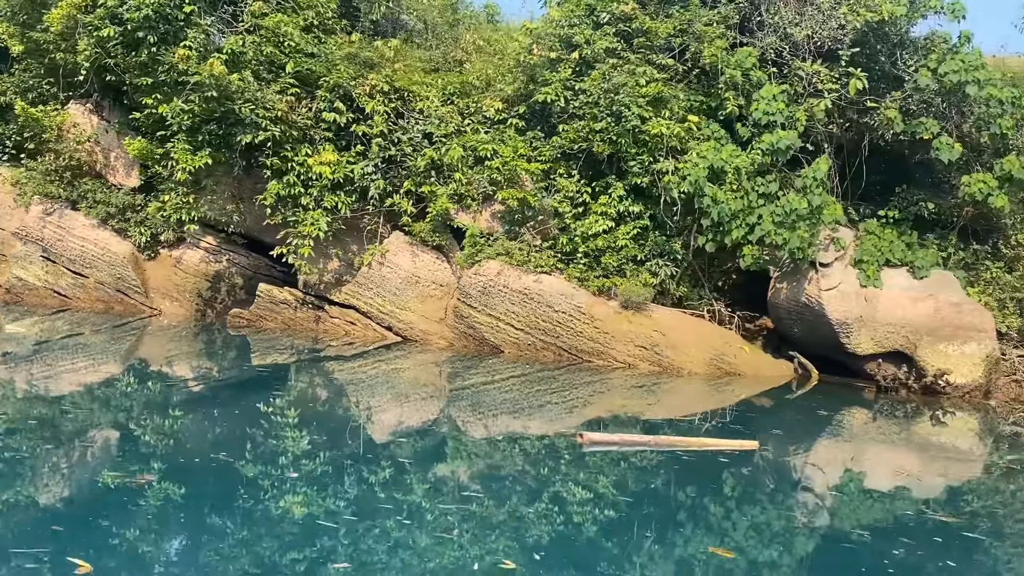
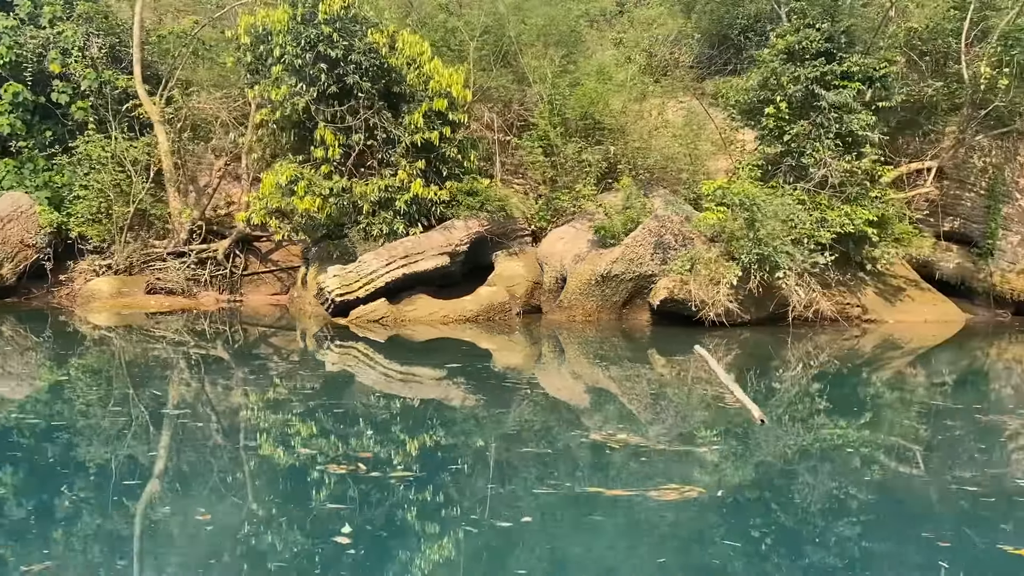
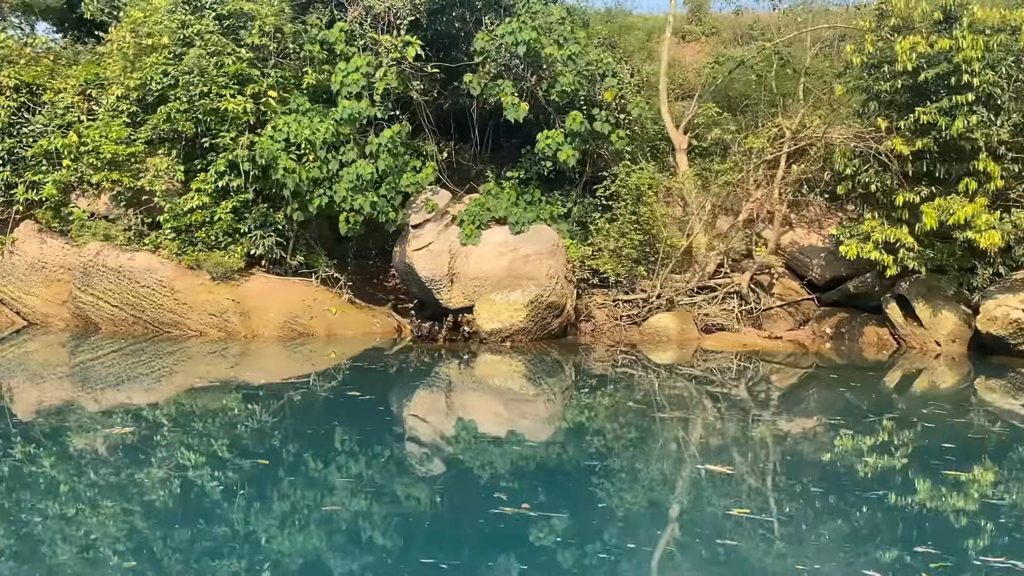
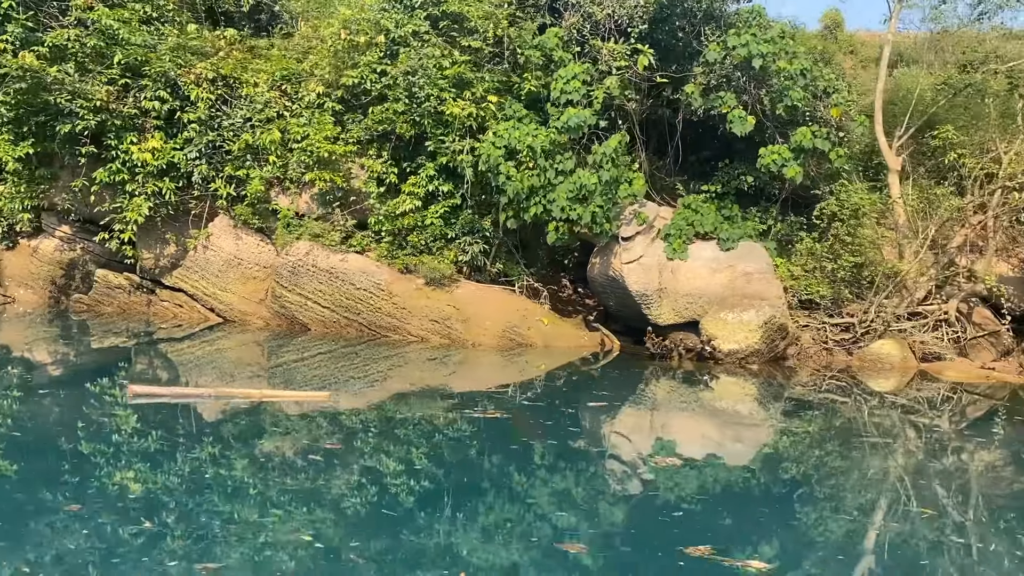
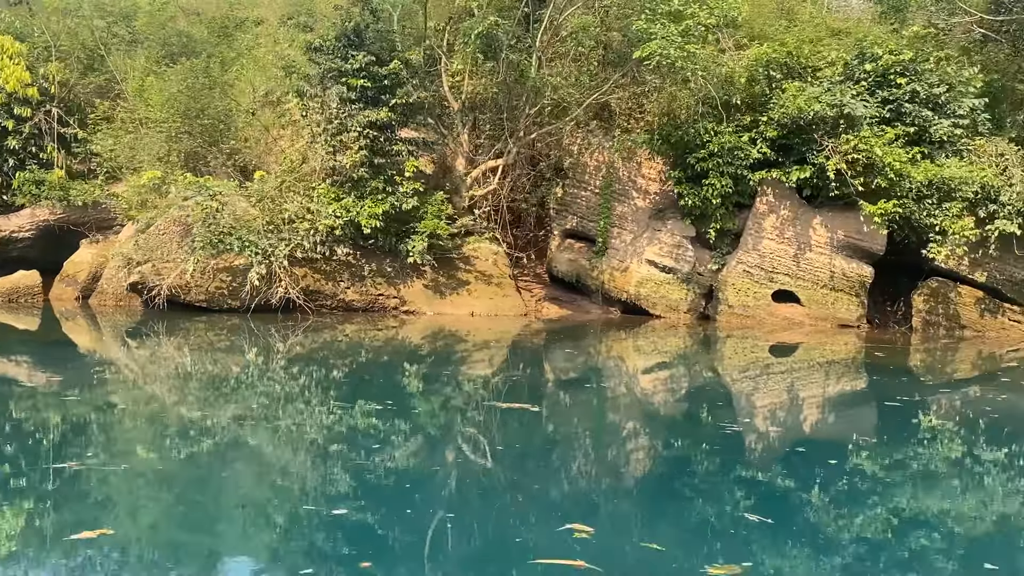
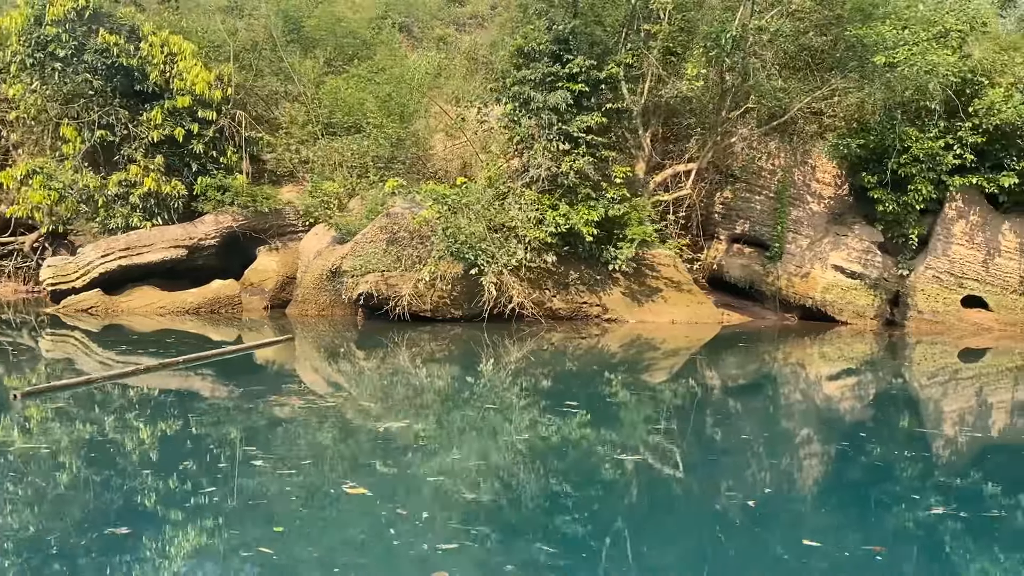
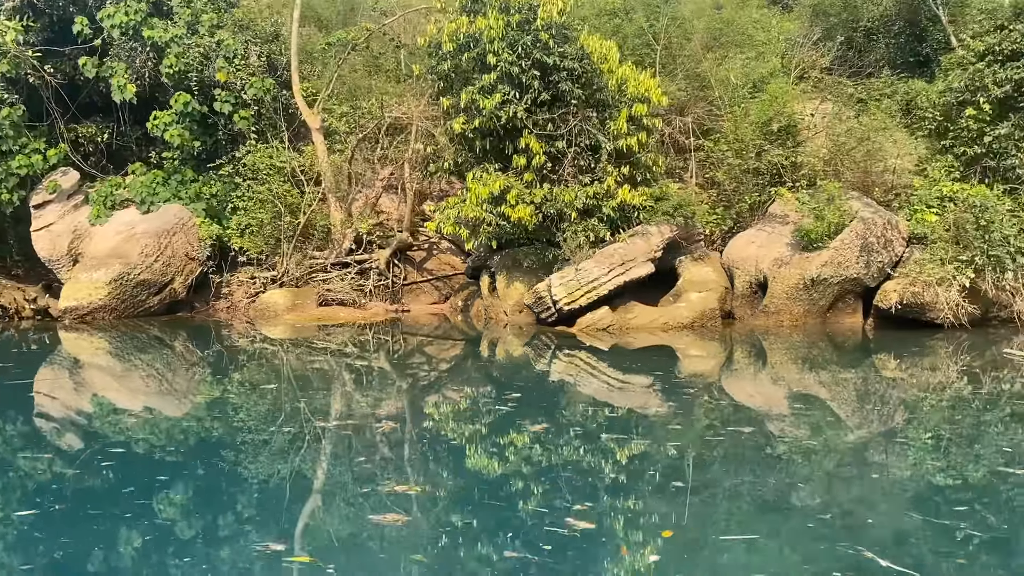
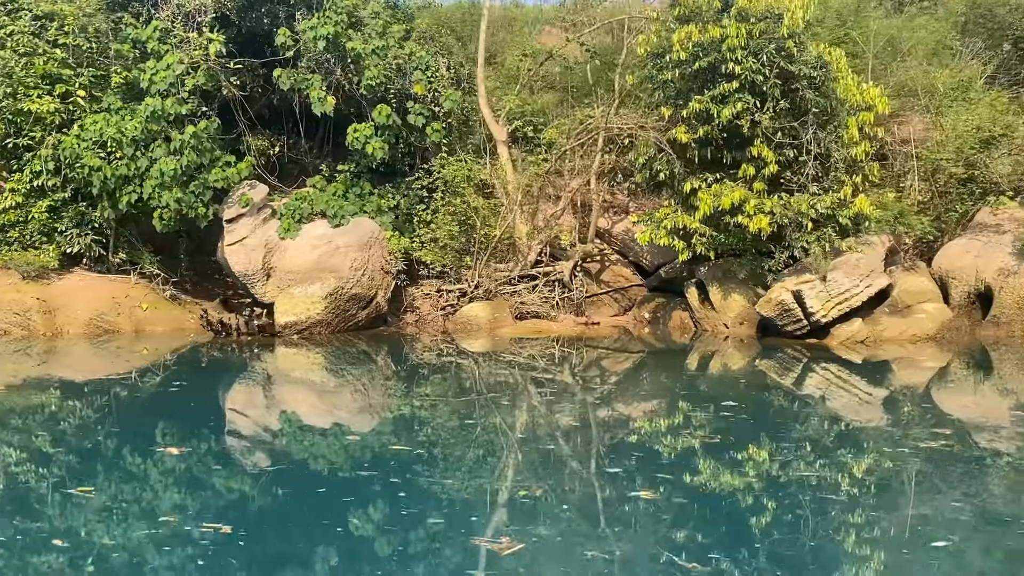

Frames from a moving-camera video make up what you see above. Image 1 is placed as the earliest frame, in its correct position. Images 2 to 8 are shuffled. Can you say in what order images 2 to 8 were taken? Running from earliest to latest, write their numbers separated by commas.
4, 3, 8, 7, 2, 6, 5
